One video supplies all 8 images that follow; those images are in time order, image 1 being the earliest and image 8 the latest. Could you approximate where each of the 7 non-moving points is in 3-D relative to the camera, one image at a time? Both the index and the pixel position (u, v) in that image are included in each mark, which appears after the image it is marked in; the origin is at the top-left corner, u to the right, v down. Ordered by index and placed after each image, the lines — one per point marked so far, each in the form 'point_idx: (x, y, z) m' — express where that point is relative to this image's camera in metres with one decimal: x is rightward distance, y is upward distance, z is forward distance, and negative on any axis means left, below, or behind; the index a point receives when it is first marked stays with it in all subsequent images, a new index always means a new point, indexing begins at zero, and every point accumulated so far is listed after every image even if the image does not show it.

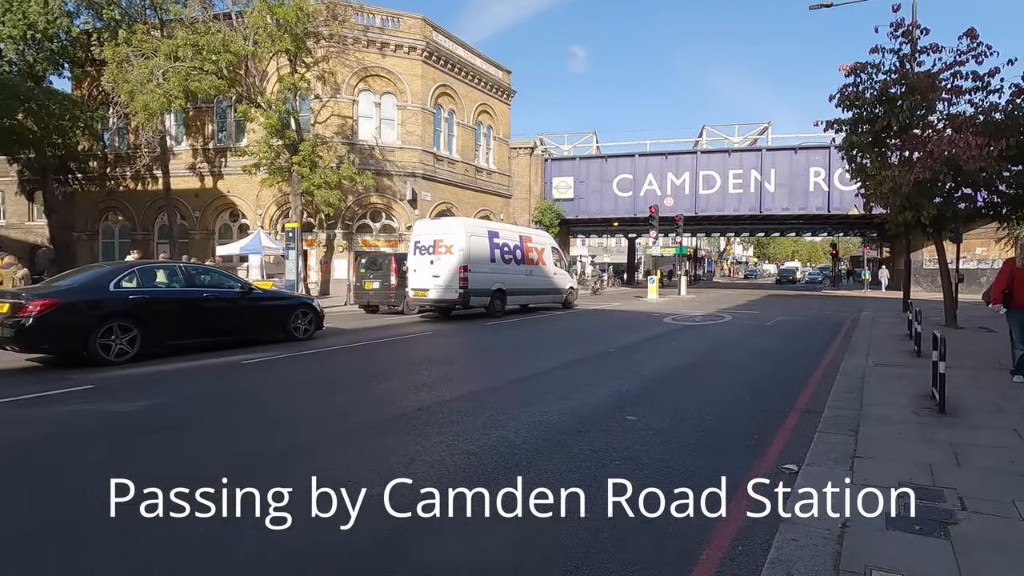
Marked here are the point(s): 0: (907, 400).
0: (+4.6, -1.3, +6.2) m
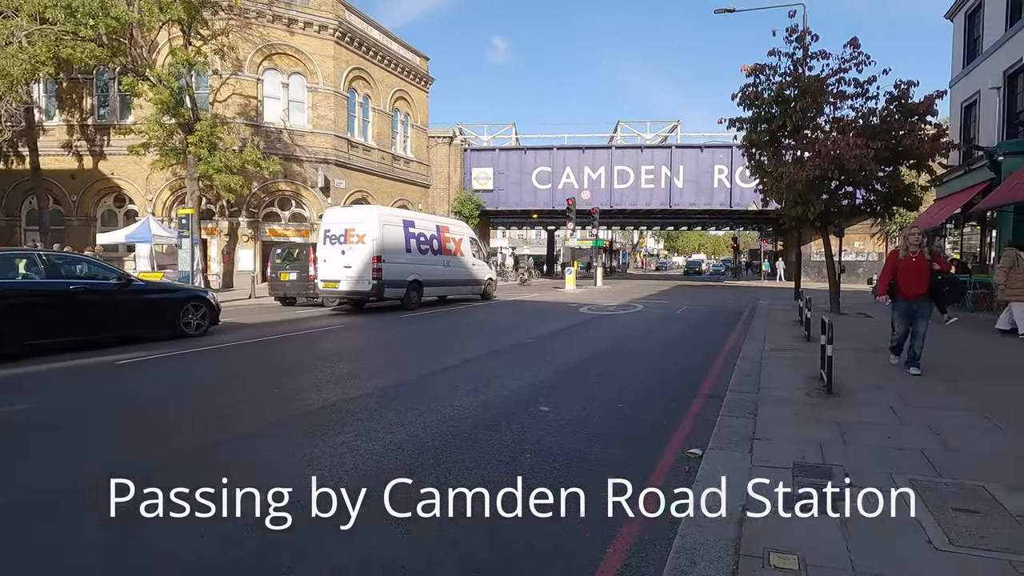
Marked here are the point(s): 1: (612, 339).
0: (+3.5, -1.2, +6.6) m
1: (+2.0, -1.0, +10.9) m
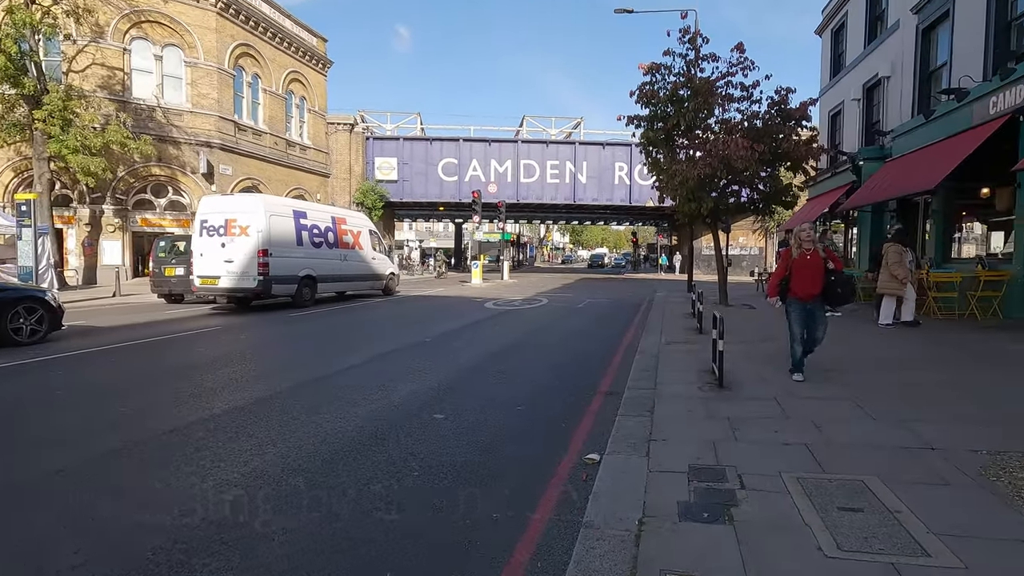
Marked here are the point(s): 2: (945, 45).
0: (+2.3, -1.1, +6.7) m
1: (+0.1, -0.9, +10.6) m
2: (+10.2, +5.7, +12.7) m
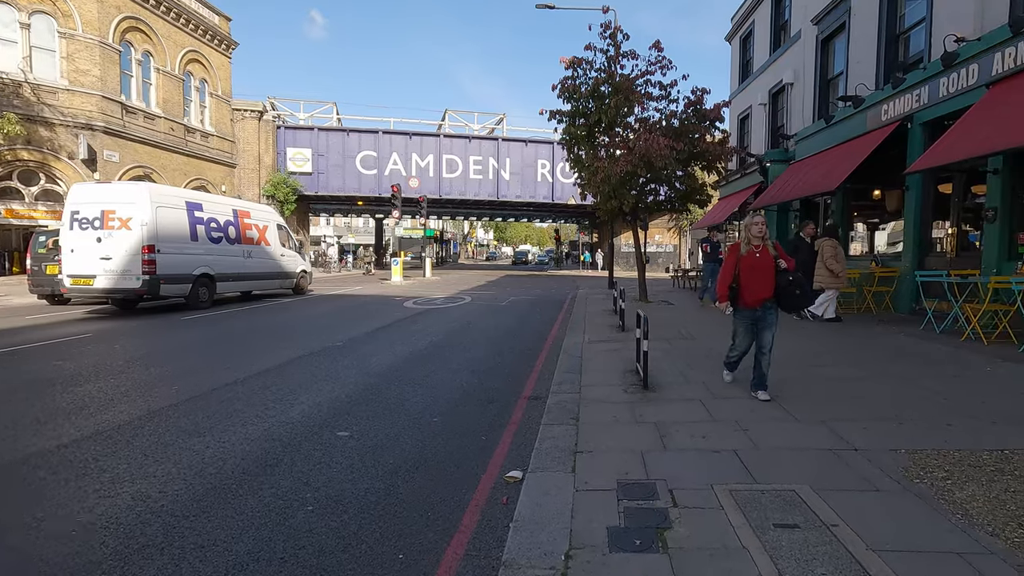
0: (+1.3, -1.1, +6.5) m
1: (-1.4, -0.9, +10.1) m
2: (+8.3, +5.9, +13.5) m
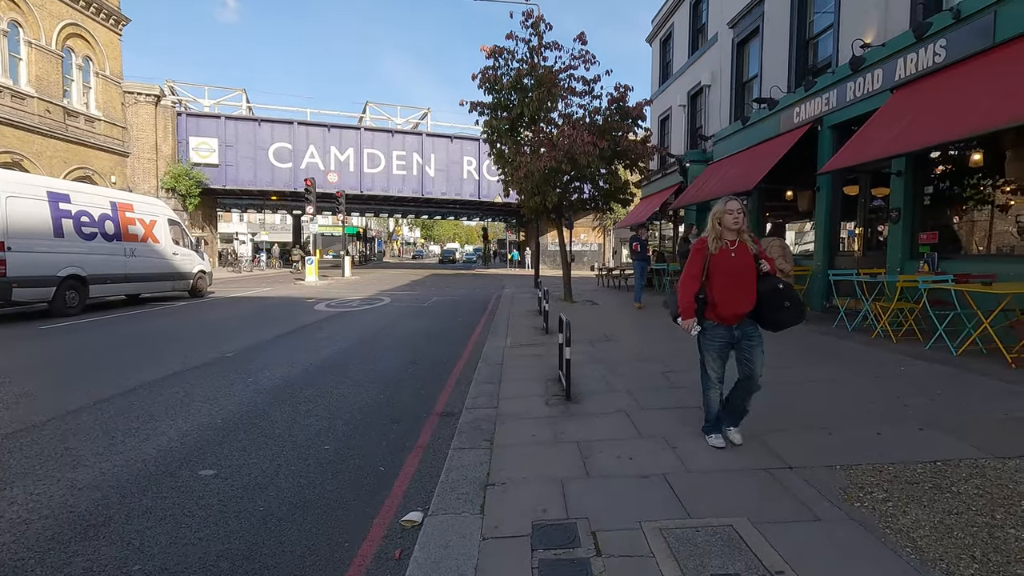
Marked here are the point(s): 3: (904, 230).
0: (+0.3, -1.1, +6.0) m
1: (-2.9, -0.9, +9.2) m
2: (+6.3, +5.9, +13.8) m
3: (+6.2, +0.9, +8.5) m
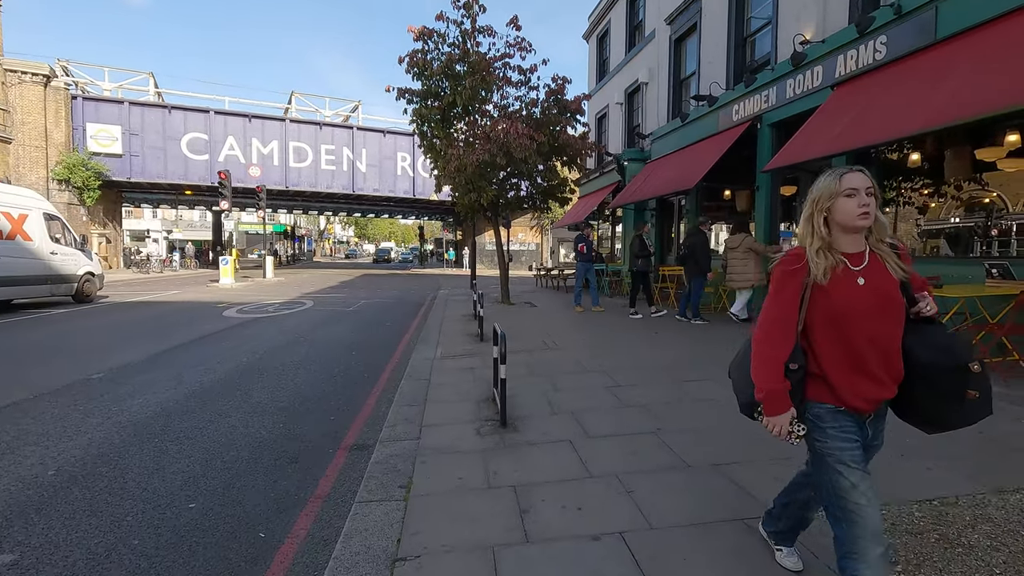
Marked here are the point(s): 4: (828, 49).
0: (-0.4, -1.2, +5.2) m
1: (-3.9, -1.0, +8.0) m
2: (+4.6, +5.9, +13.6) m
3: (+5.2, +0.9, +8.3) m
4: (+5.1, +3.9, +8.6) m
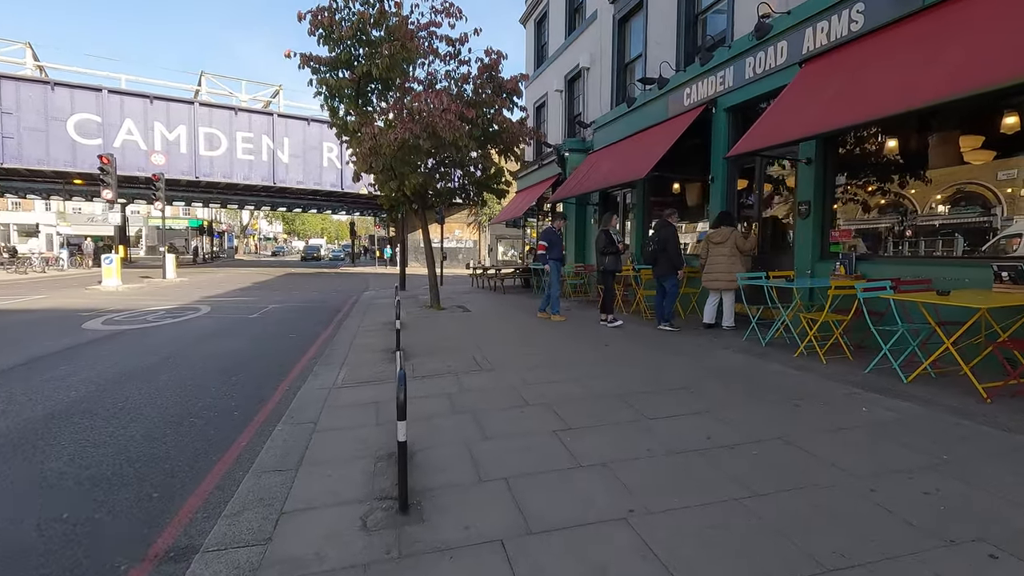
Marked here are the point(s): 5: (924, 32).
0: (-1.0, -1.3, +3.6) m
1: (-4.8, -1.1, +6.0) m
2: (+3.0, +5.8, +12.5) m
3: (+4.2, +0.8, +7.4) m
4: (+4.0, +3.8, +7.7) m
5: (+4.6, +2.8, +6.0) m
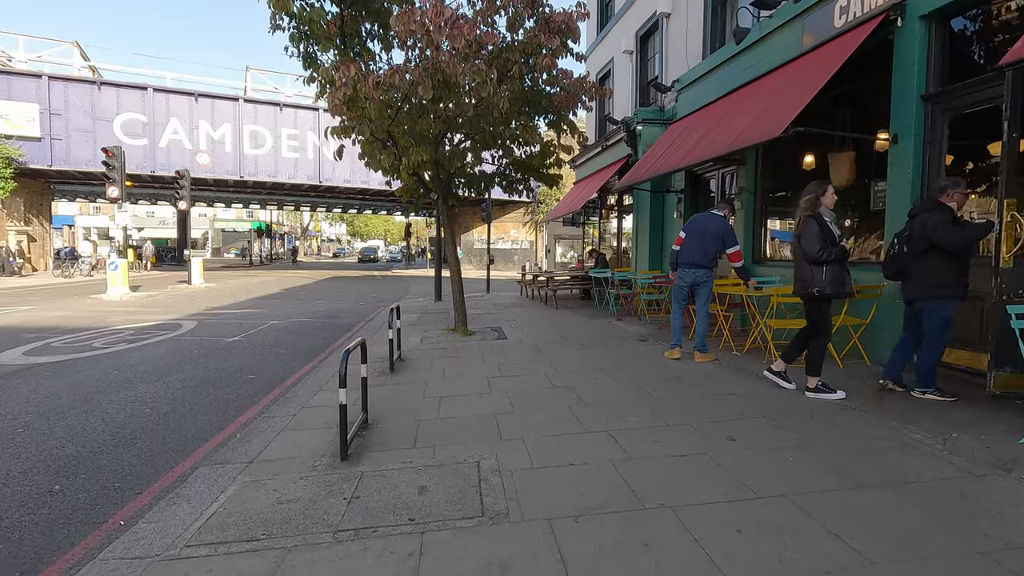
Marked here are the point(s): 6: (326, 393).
0: (-1.1, -1.6, +0.4) m
1: (-4.6, -1.4, +3.2) m
2: (+3.9, +5.5, +8.8) m
3: (+4.4, +0.5, +3.6) m
4: (+4.4, +3.5, +3.9) m
5: (+4.7, +2.5, +2.1) m
6: (-2.0, -1.2, +5.7) m
